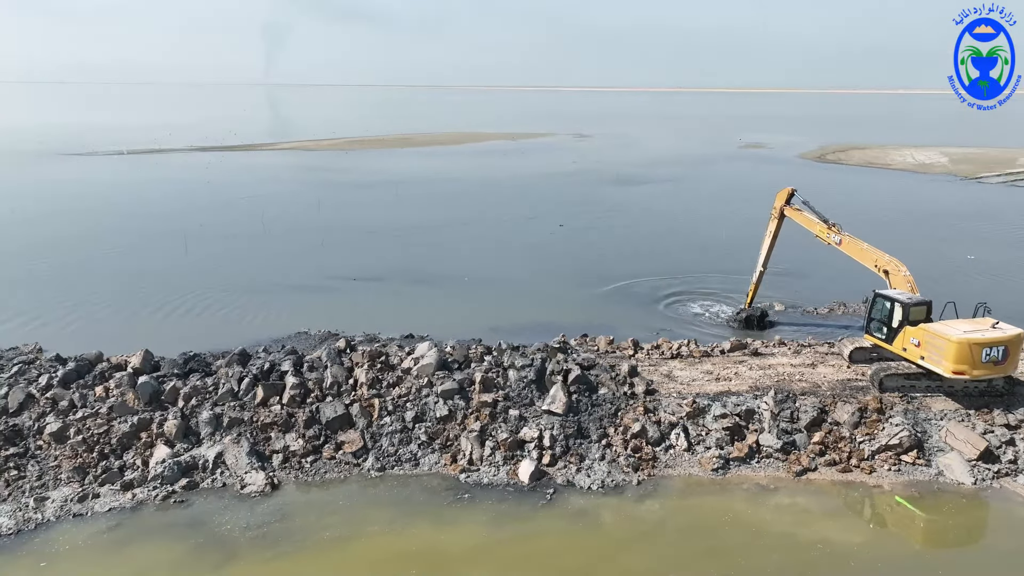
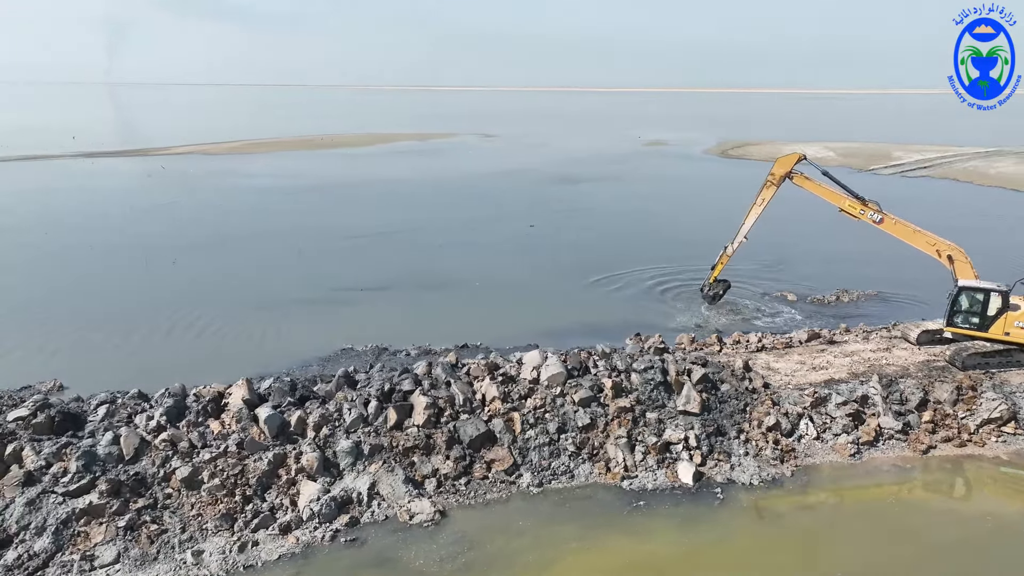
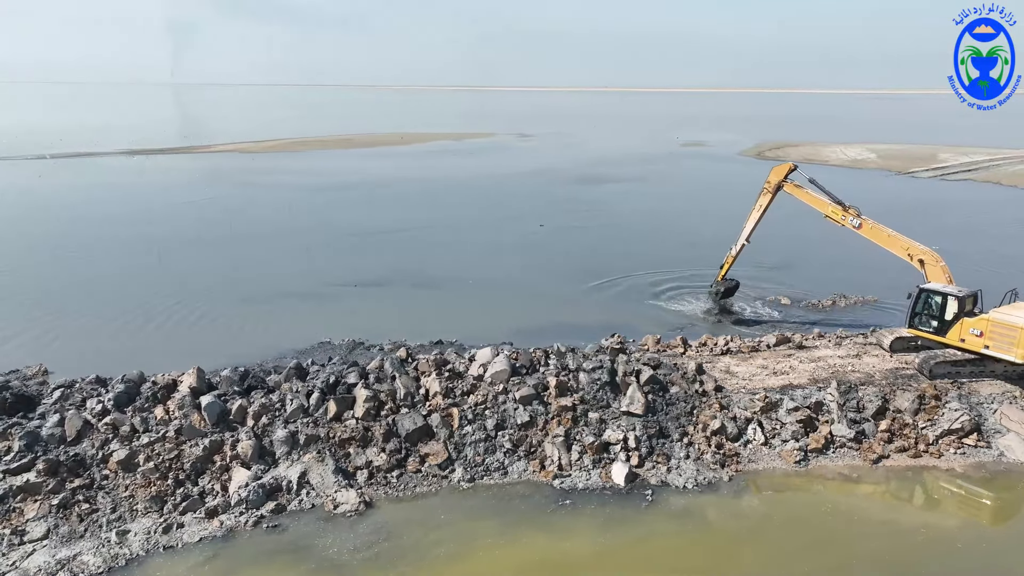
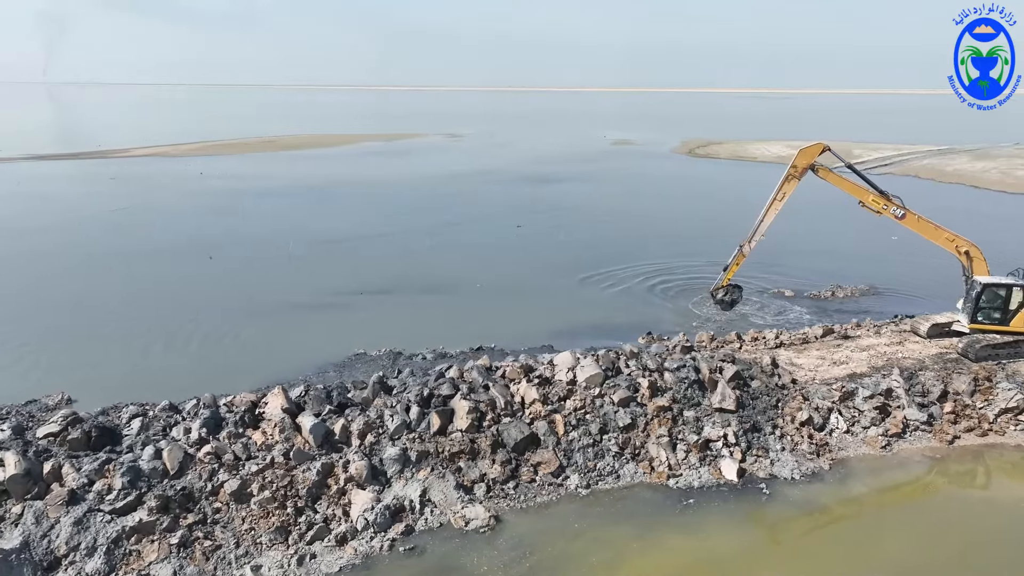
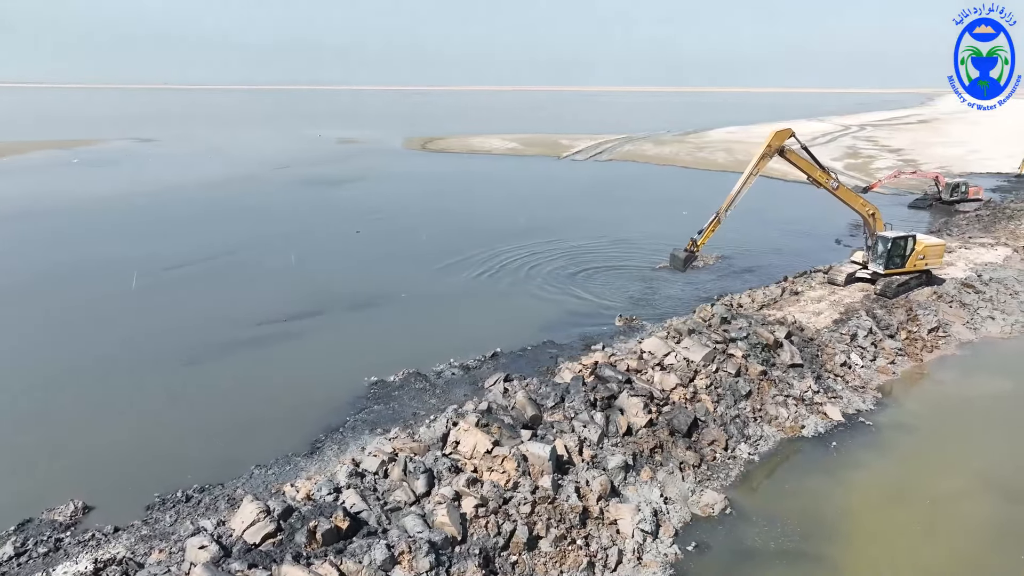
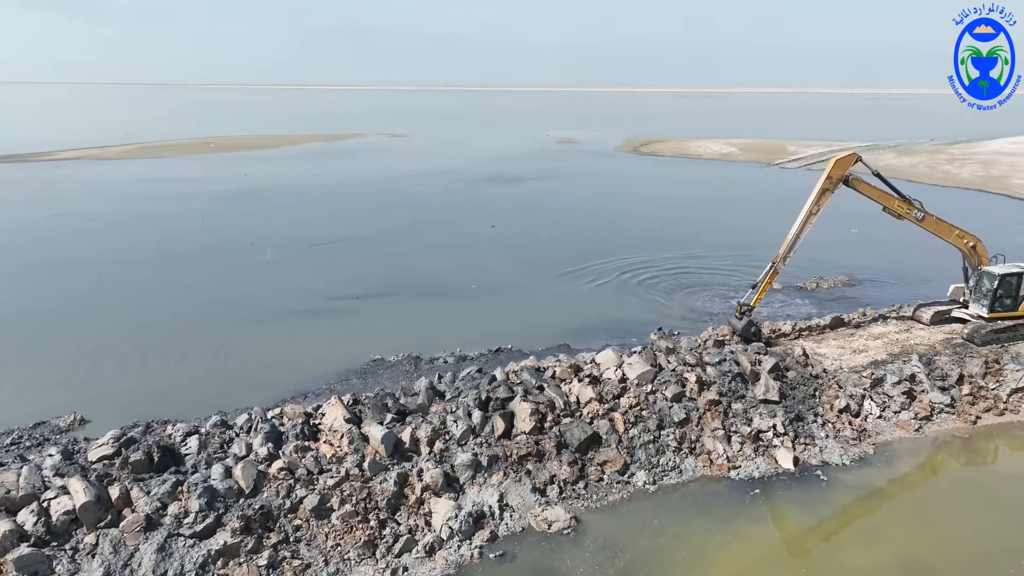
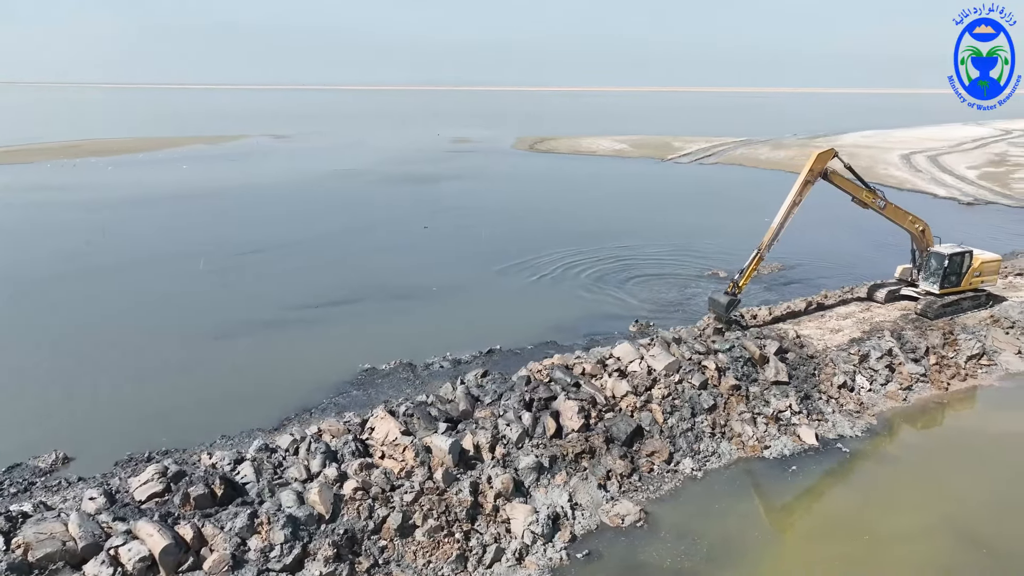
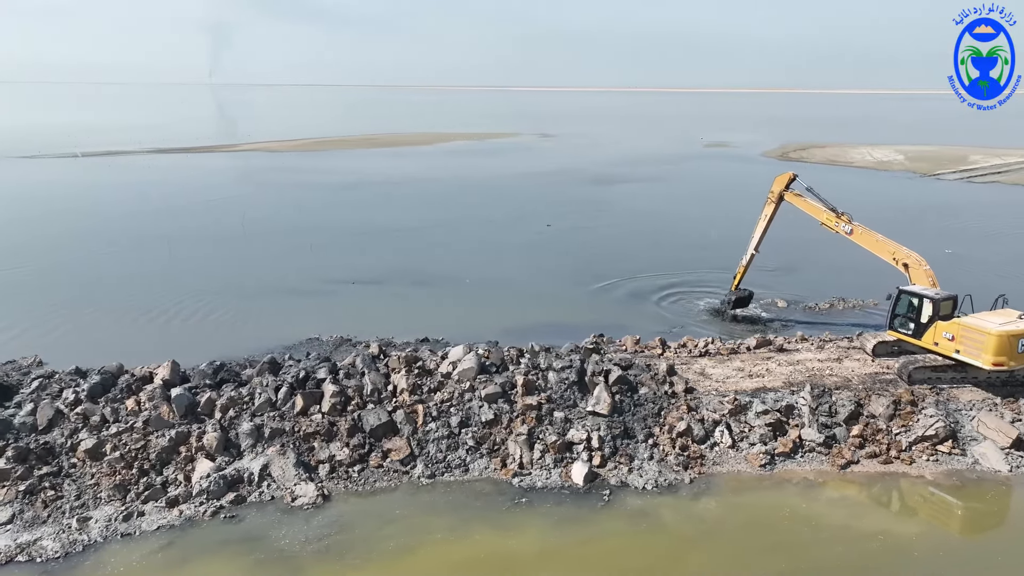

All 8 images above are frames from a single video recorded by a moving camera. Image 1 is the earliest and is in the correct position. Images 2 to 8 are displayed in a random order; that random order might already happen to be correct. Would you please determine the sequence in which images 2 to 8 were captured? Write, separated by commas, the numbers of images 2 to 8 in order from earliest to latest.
8, 3, 2, 4, 6, 7, 5
